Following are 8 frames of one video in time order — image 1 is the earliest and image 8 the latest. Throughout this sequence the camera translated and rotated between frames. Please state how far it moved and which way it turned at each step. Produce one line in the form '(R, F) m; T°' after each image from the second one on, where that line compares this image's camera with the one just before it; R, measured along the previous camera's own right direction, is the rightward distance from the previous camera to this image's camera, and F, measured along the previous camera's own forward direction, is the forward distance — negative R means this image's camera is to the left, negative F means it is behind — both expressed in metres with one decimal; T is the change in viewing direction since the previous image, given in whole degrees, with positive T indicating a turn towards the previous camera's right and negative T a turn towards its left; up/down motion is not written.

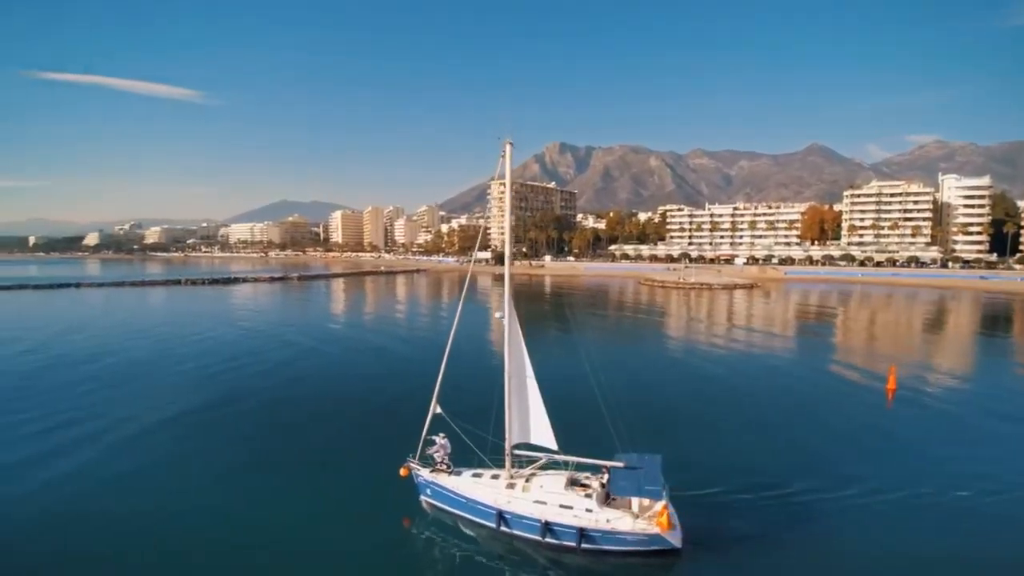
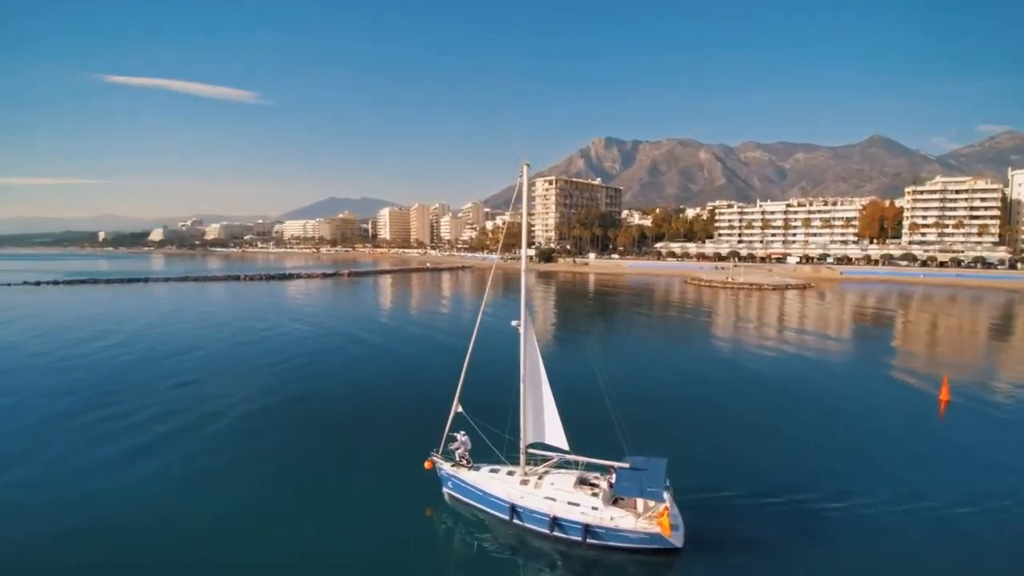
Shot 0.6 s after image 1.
(+0.7, -0.8) m; -4°
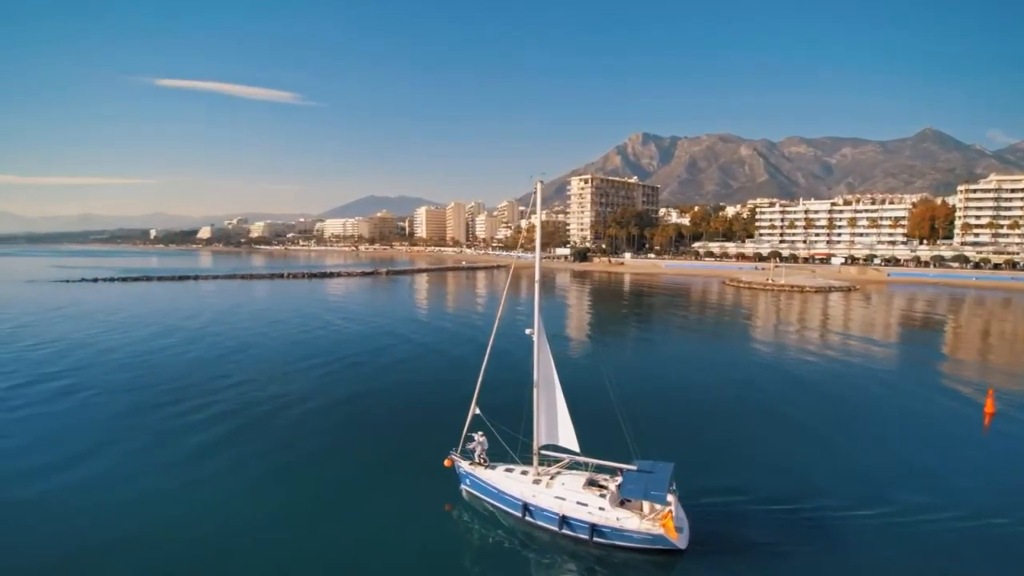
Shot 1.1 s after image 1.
(+0.5, -0.7) m; -4°
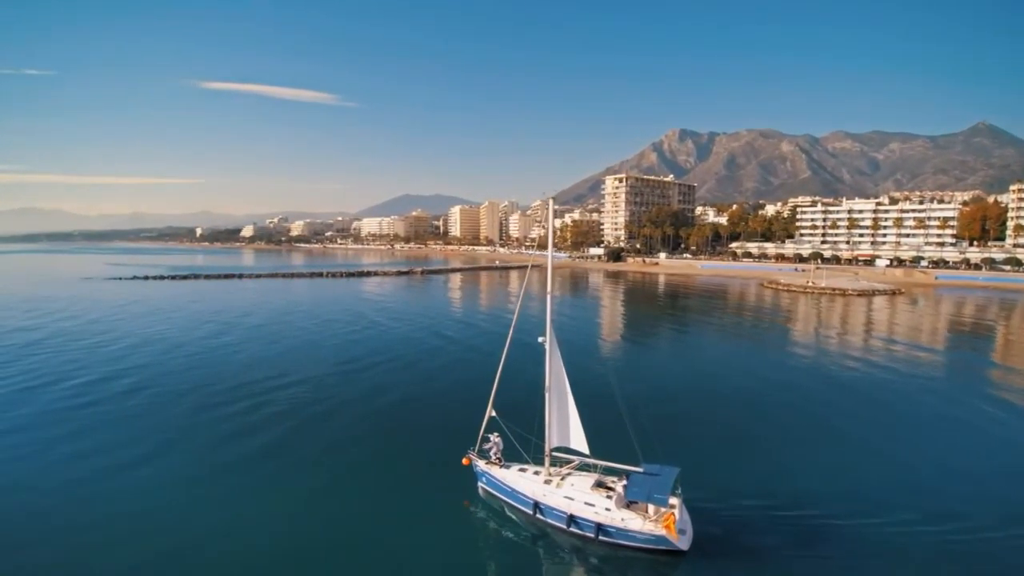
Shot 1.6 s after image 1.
(+0.5, -0.8) m; -3°
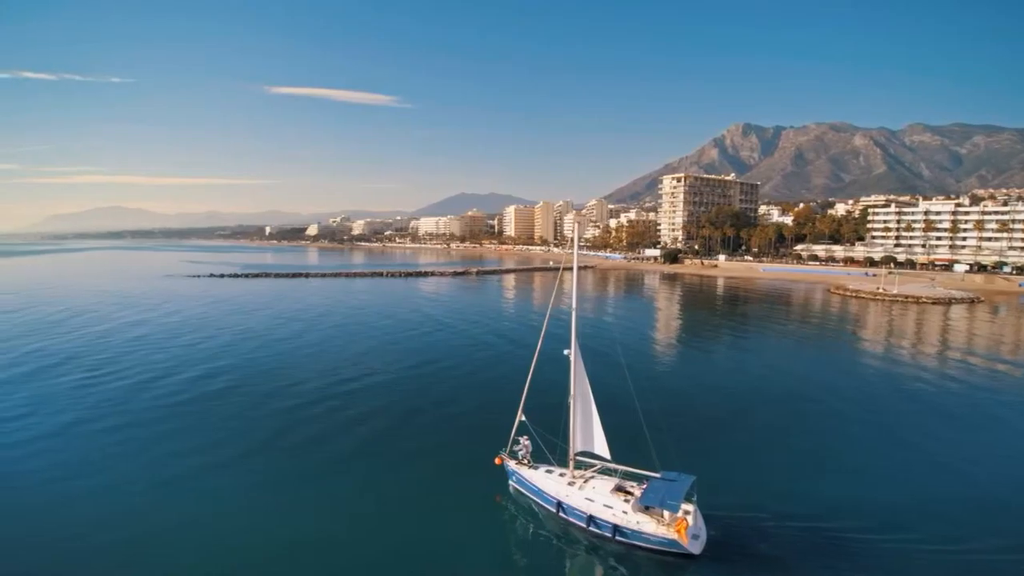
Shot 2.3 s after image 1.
(+0.7, -1.2) m; -5°
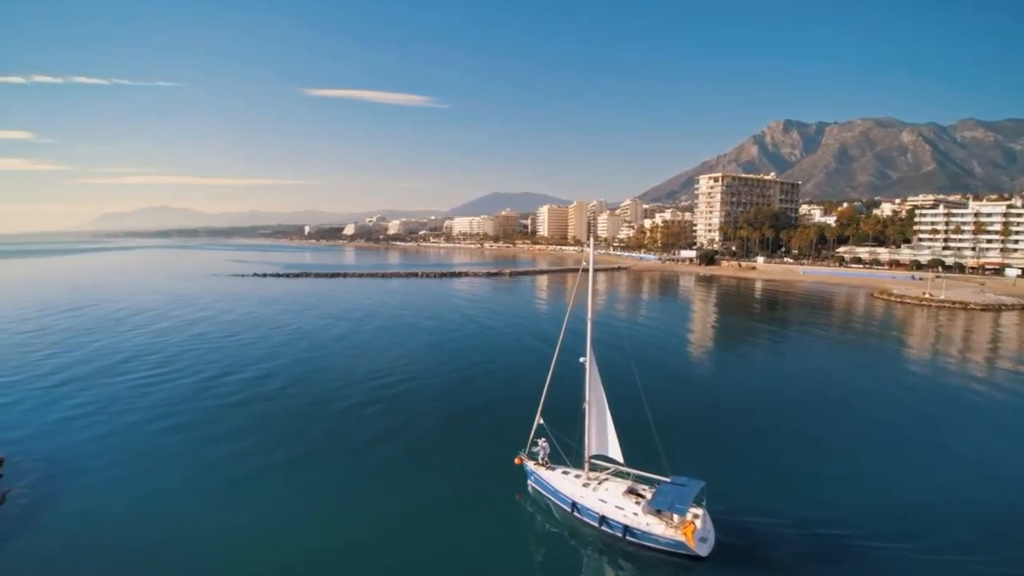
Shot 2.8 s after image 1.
(+0.4, -0.9) m; -3°
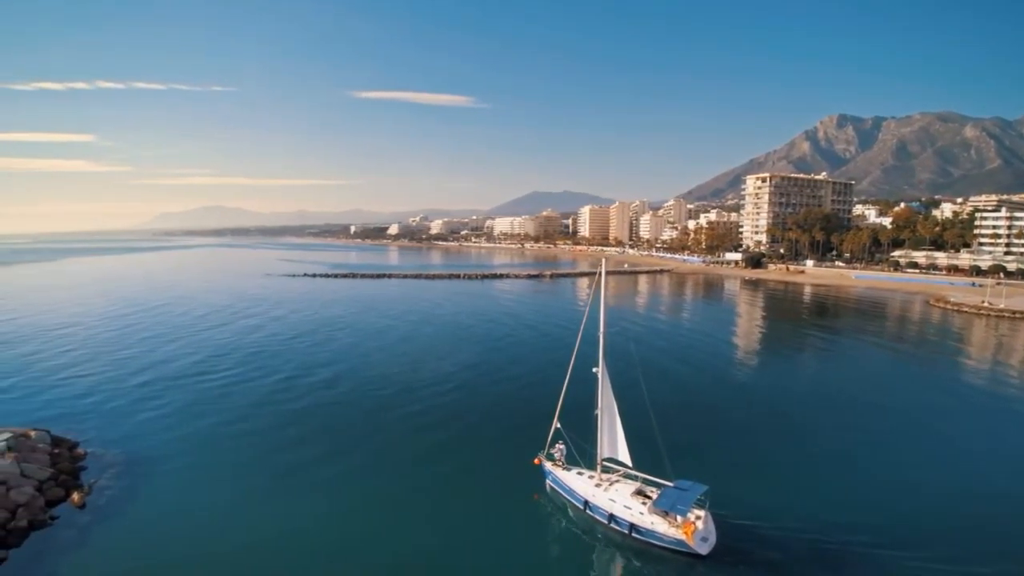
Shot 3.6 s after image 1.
(+0.7, -1.6) m; -4°
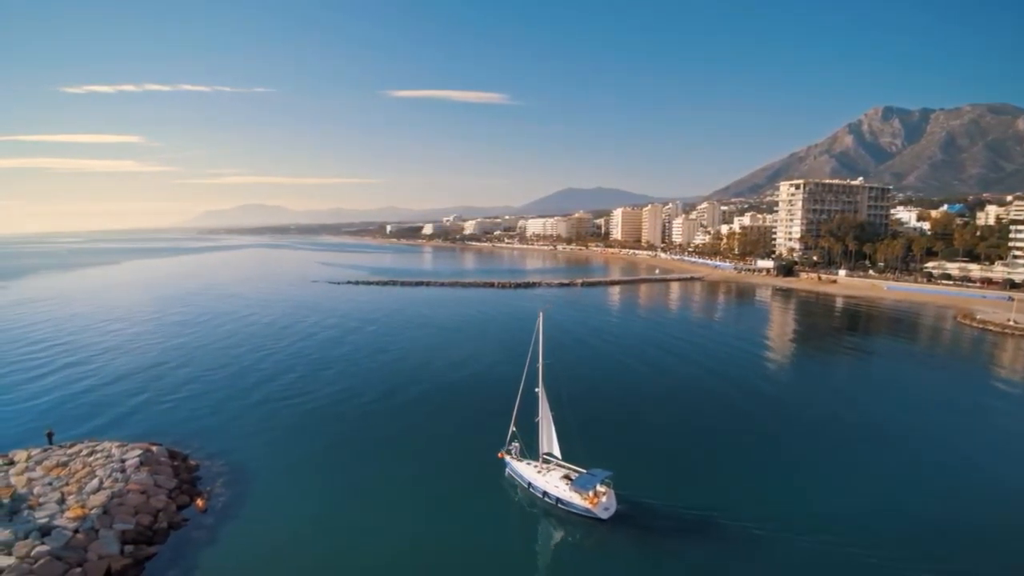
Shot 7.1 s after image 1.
(-0.4, -4.4) m; -3°
